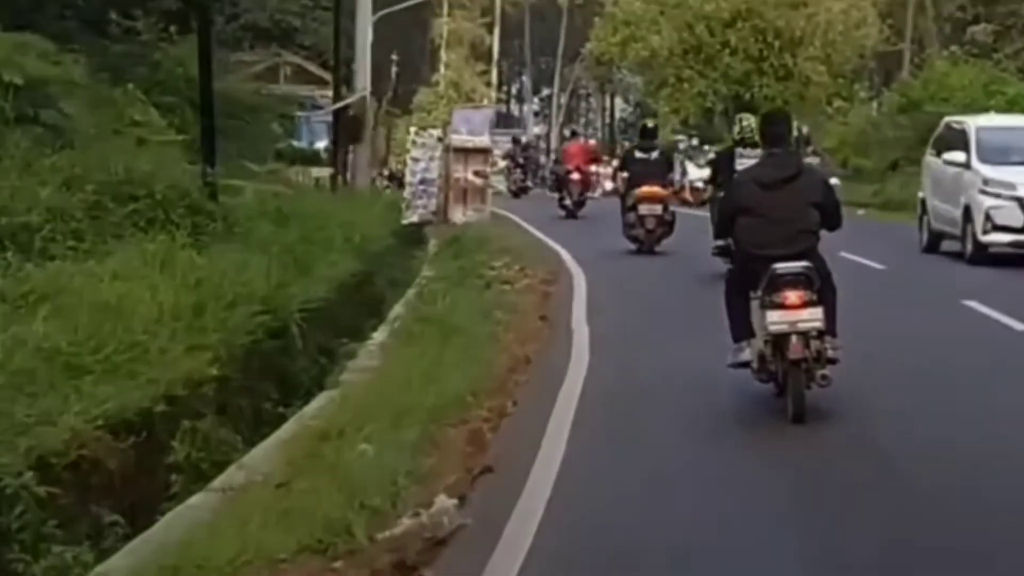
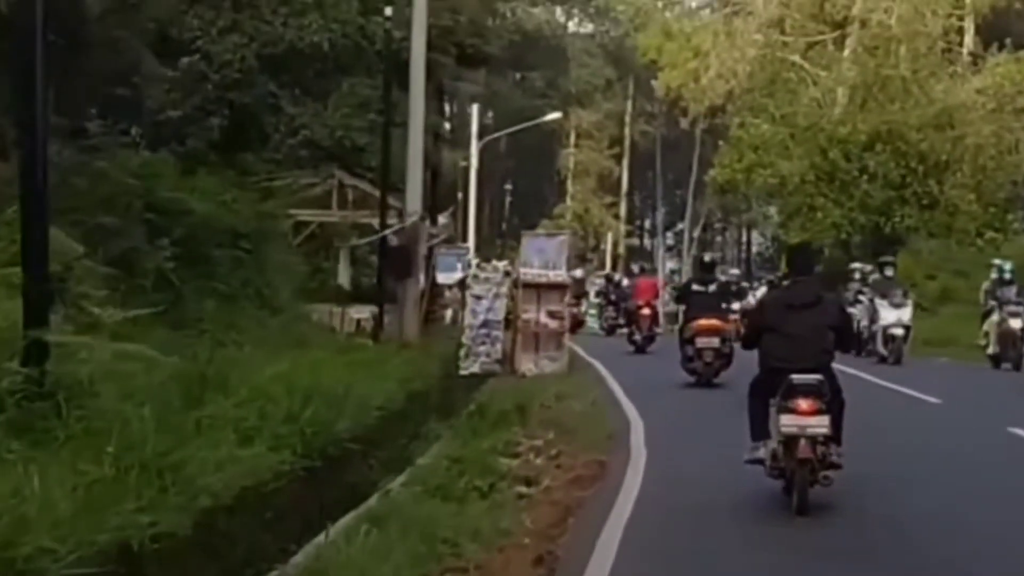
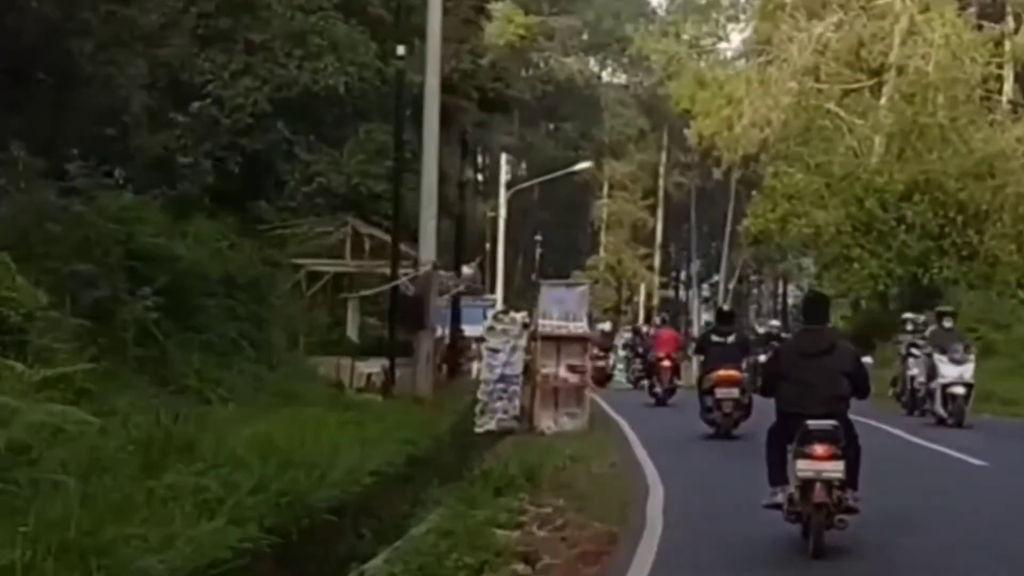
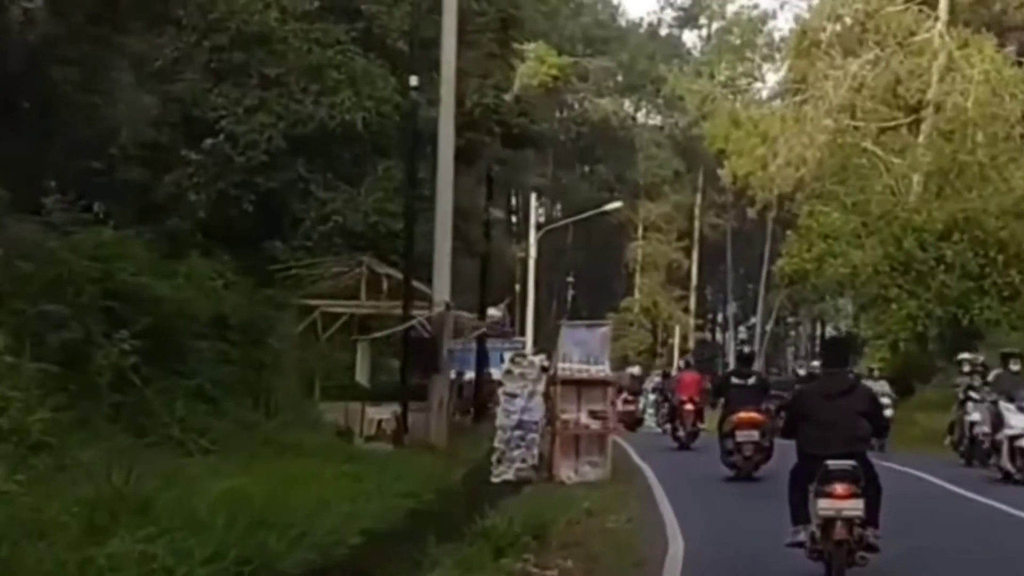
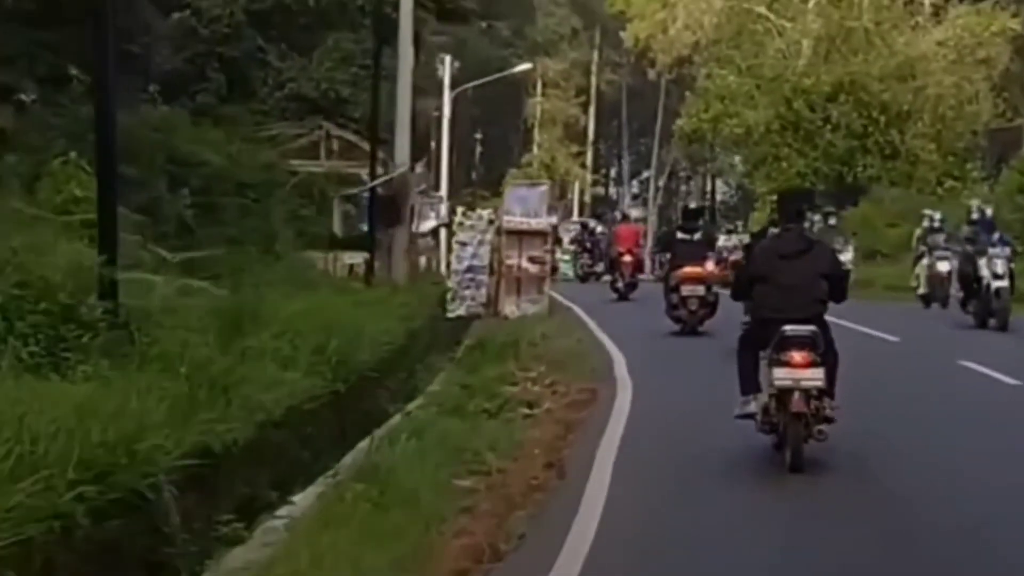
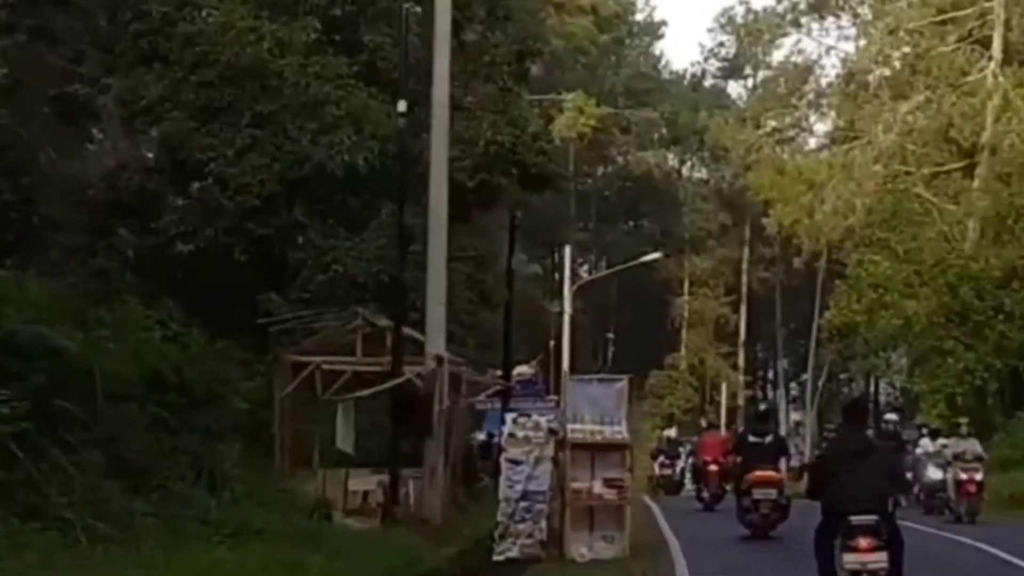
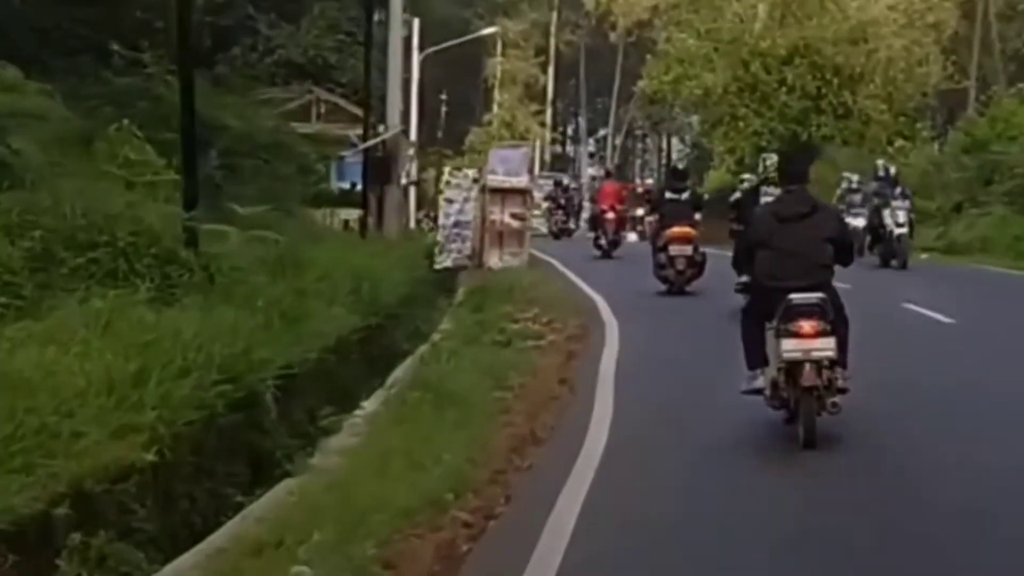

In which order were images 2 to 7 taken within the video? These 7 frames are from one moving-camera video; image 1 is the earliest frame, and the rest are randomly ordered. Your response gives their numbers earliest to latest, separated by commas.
7, 5, 2, 3, 4, 6
